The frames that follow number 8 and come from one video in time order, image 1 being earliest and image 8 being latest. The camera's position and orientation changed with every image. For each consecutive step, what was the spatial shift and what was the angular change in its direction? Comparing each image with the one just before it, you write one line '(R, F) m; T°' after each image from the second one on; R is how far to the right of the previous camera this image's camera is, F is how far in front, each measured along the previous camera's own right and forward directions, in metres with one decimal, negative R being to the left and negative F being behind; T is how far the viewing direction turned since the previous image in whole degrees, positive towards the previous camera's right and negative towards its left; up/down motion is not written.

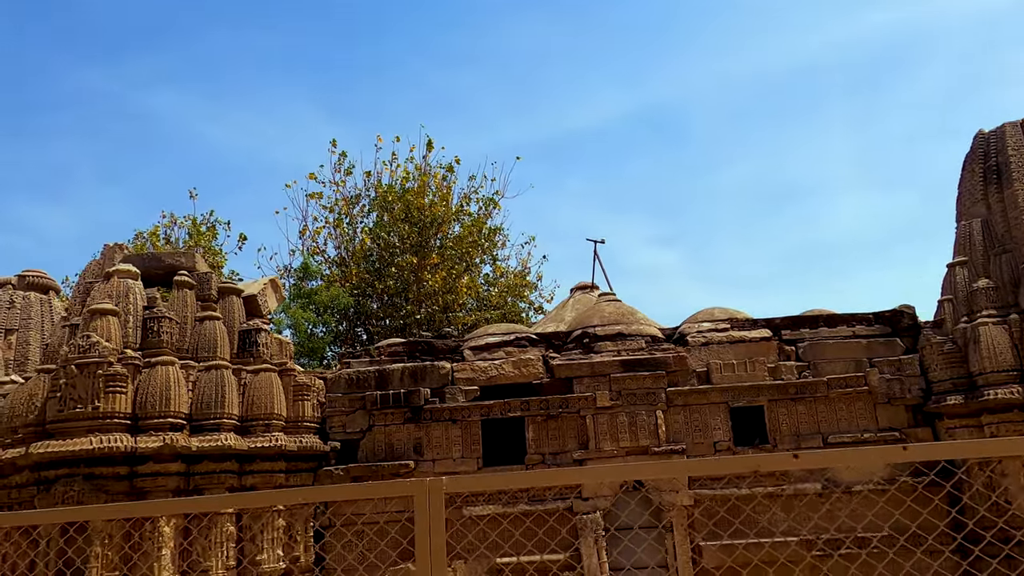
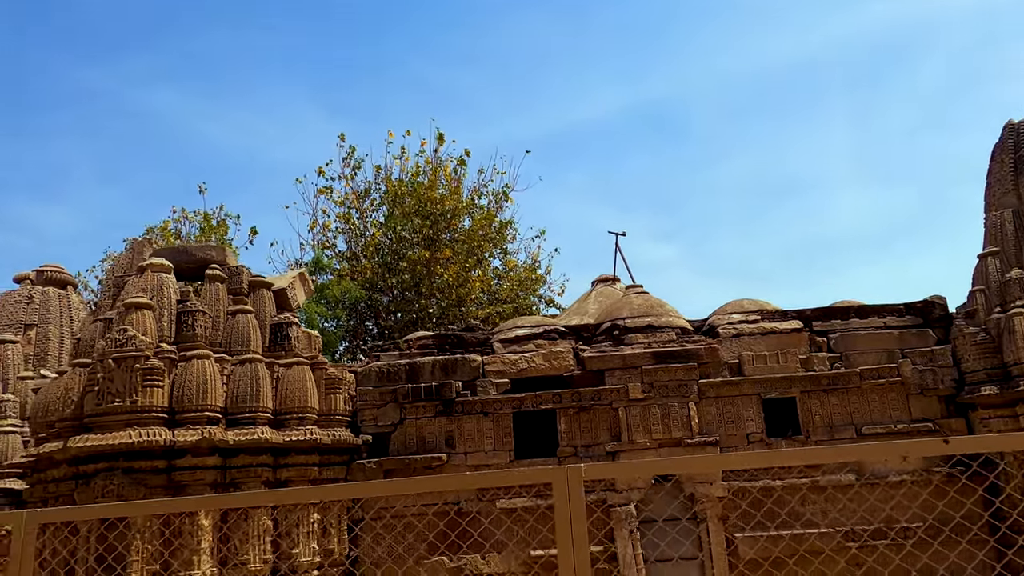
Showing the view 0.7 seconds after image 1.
(-0.3, 0.0) m; 0°
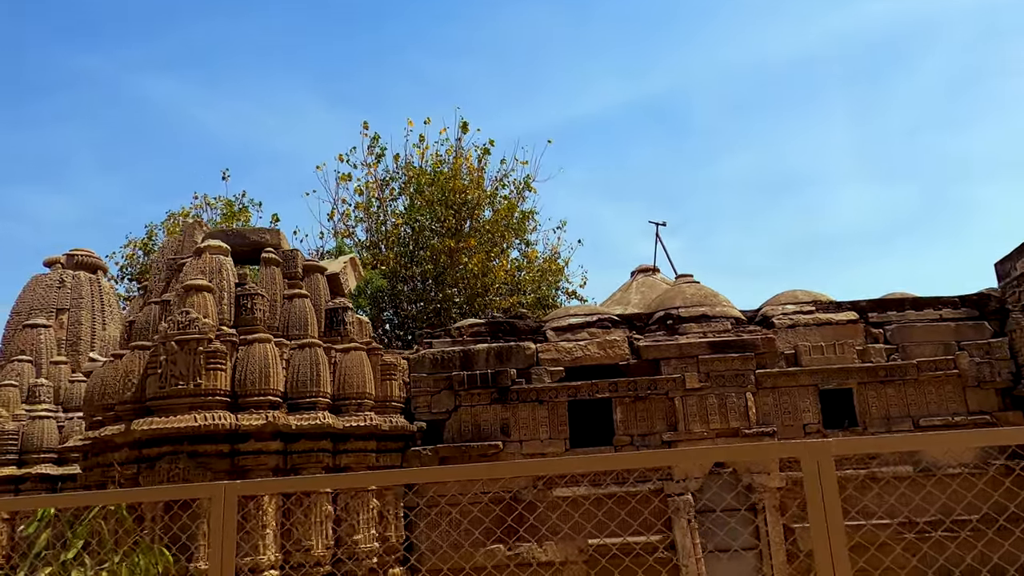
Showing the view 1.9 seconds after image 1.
(-0.6, +0.1) m; 0°
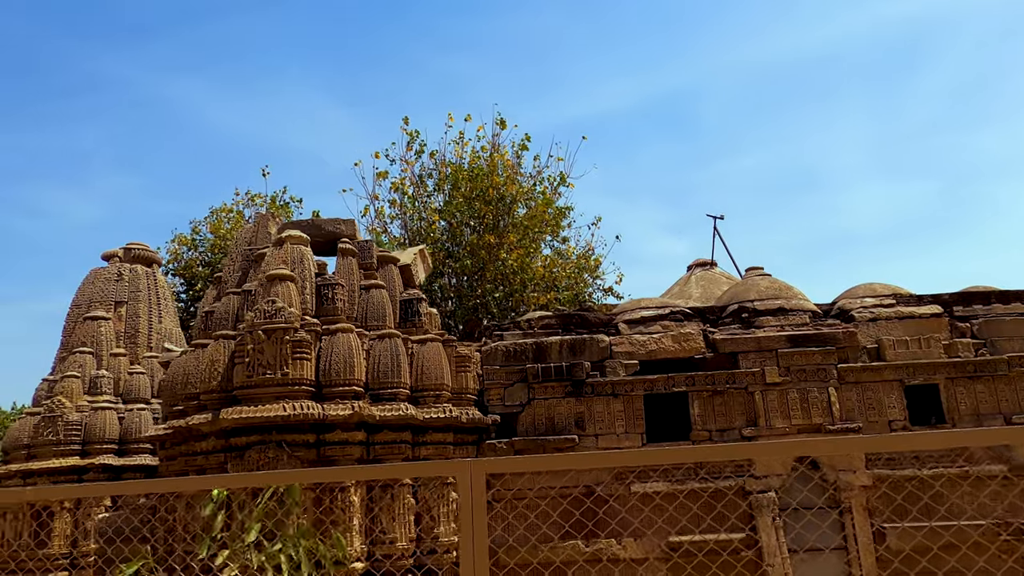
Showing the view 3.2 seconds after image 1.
(-0.5, +0.1) m; -1°
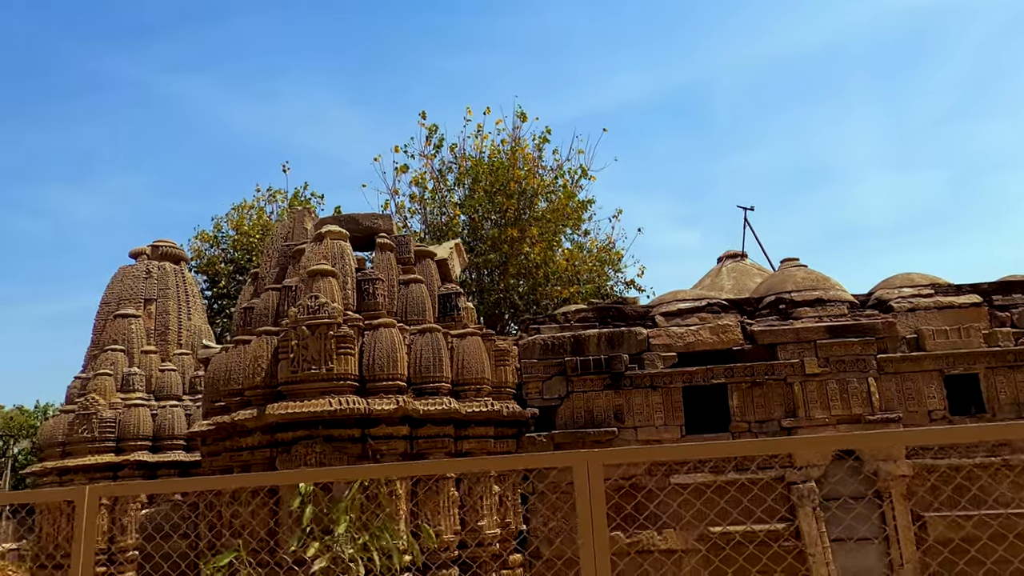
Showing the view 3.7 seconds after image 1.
(-0.3, 0.0) m; -1°
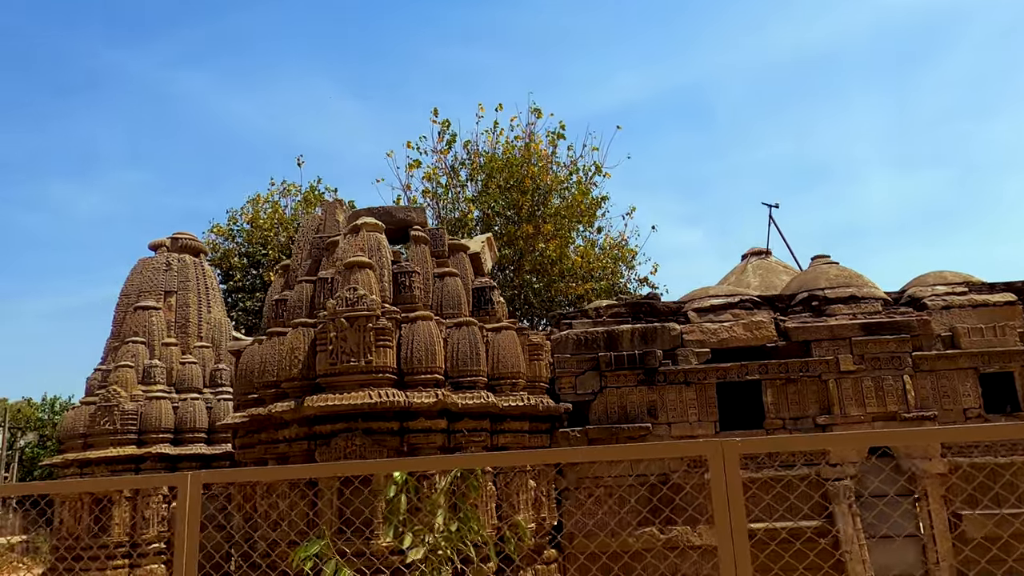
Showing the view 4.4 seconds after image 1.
(-0.3, 0.0) m; 0°
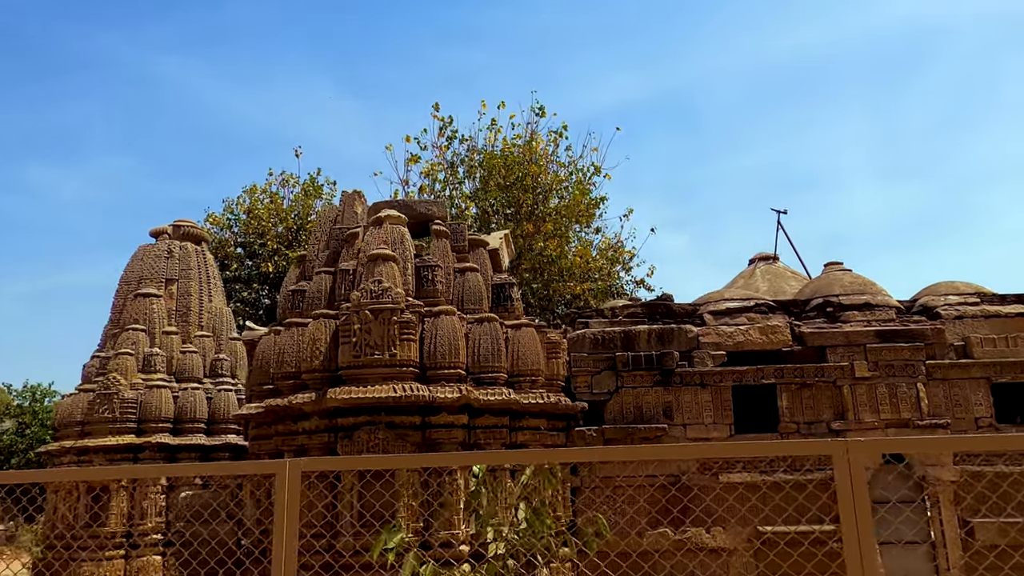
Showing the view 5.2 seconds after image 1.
(-0.3, 0.0) m; +1°
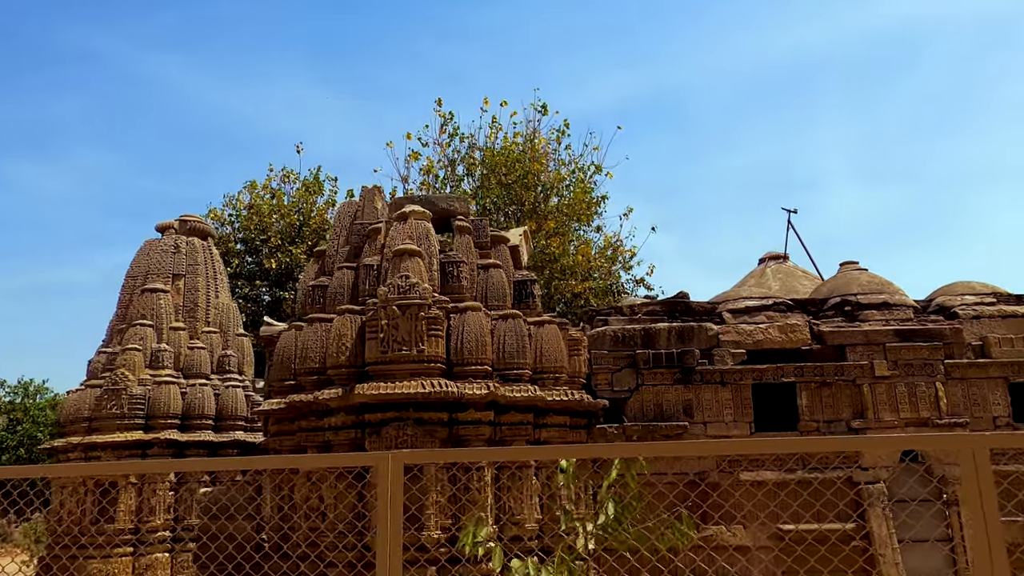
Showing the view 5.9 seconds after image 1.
(-0.3, 0.0) m; +1°
